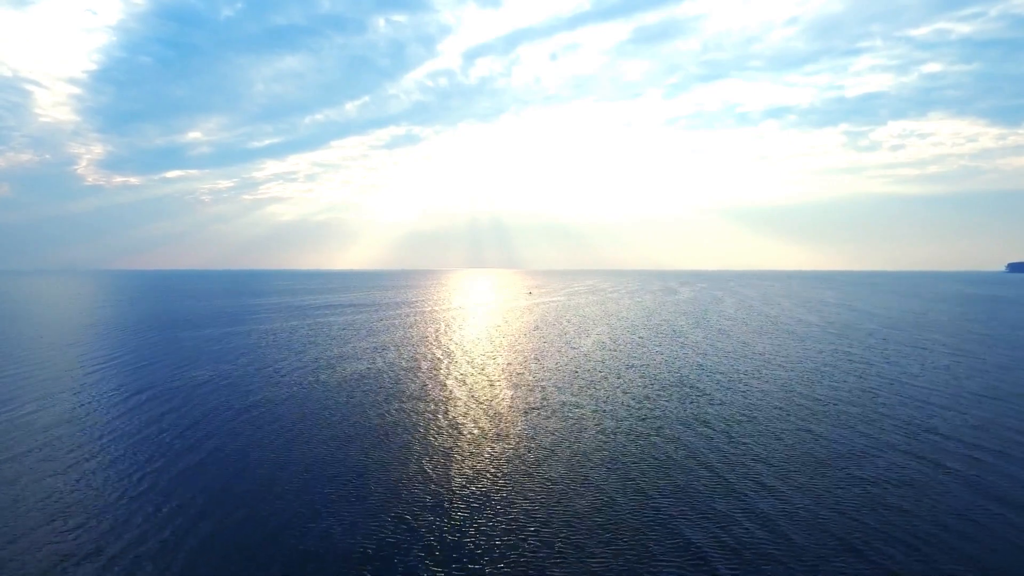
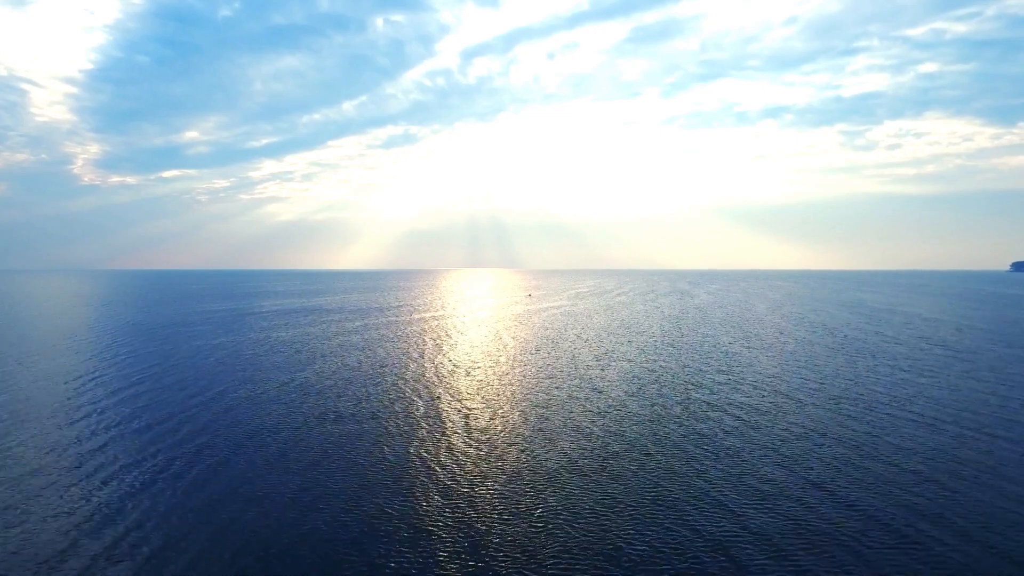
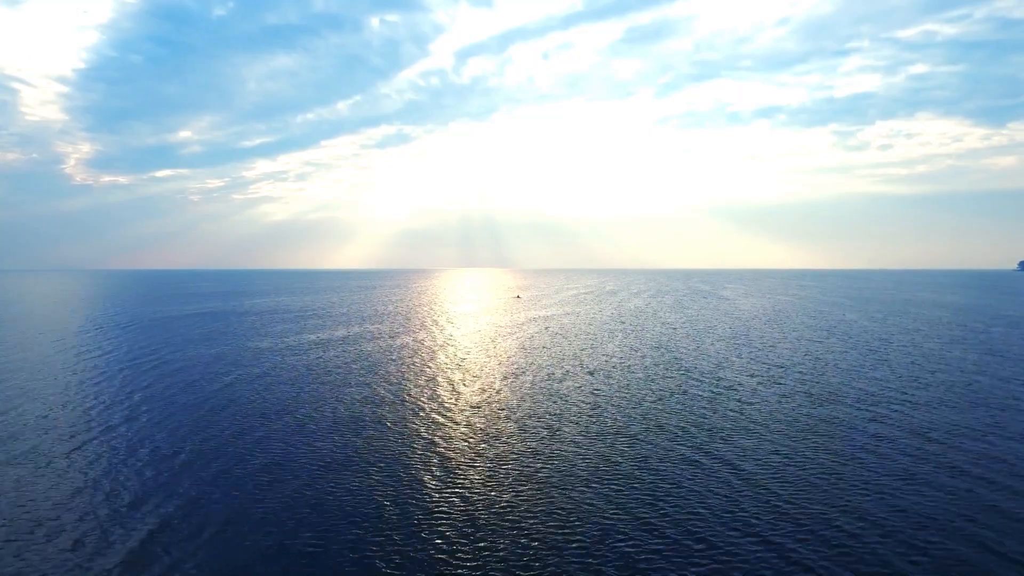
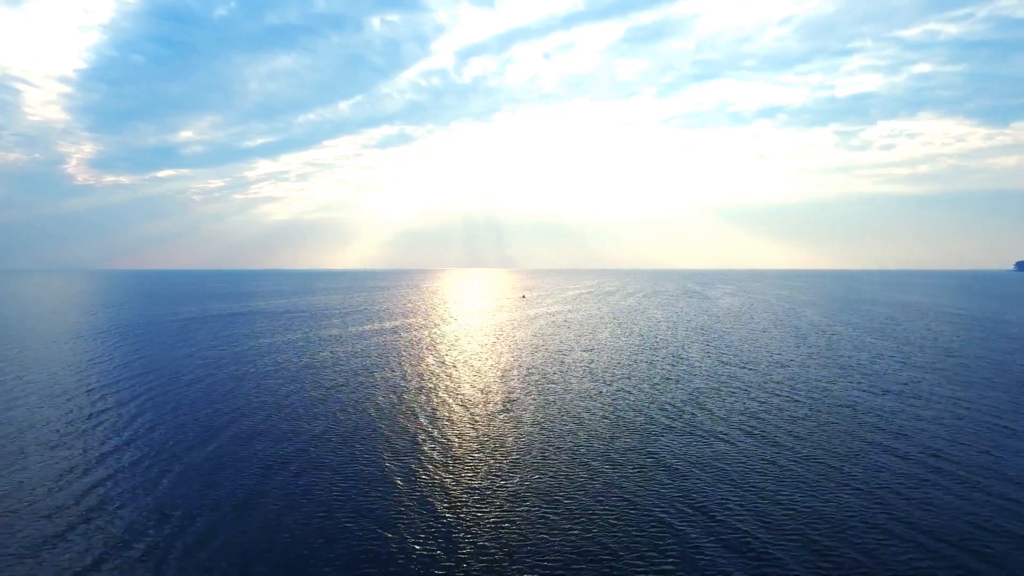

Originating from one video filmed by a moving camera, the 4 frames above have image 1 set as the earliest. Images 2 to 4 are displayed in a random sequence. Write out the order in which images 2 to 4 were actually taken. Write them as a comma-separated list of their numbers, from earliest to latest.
2, 4, 3
